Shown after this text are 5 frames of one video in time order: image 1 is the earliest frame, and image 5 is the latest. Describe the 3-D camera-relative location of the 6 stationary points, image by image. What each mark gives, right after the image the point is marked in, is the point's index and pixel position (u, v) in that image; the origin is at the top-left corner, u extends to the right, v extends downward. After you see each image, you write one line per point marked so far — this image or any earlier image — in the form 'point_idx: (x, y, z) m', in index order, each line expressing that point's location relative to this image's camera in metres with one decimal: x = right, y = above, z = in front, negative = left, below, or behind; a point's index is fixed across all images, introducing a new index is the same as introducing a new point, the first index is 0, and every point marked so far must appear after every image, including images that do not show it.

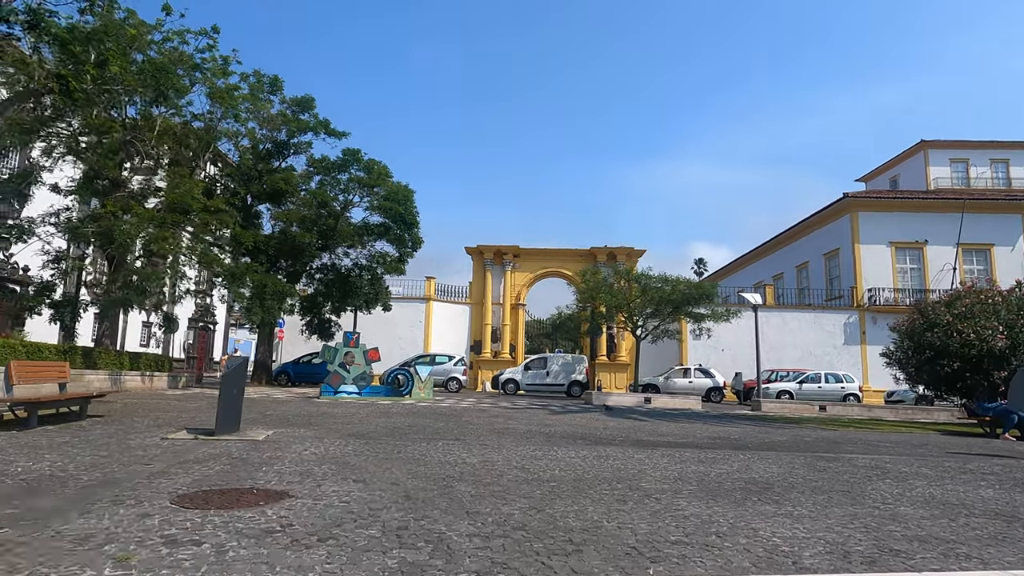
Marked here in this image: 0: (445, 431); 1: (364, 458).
0: (-1.0, -2.1, +9.0) m
1: (-1.4, -1.7, +6.1) m
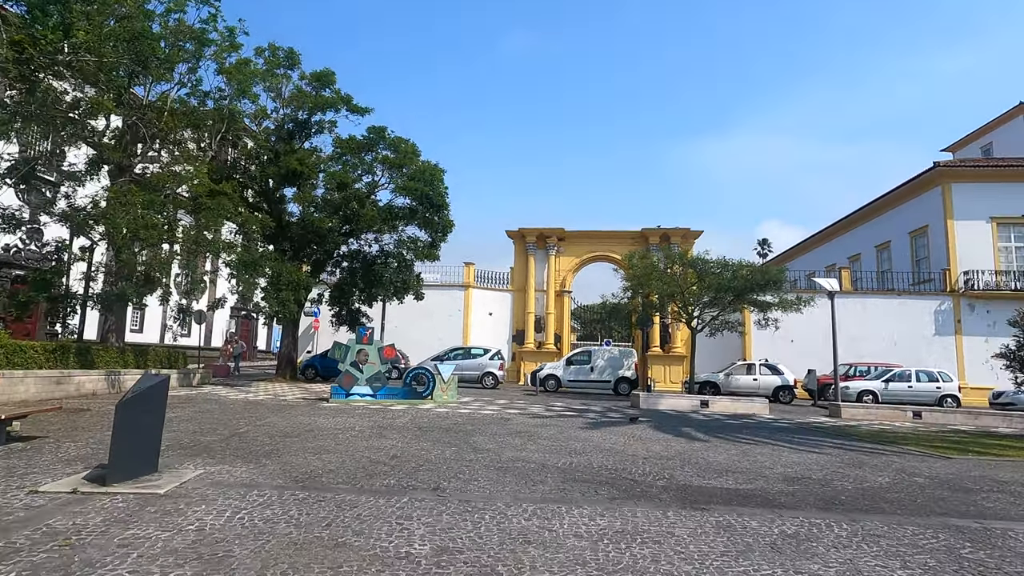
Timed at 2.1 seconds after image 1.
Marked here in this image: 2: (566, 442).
0: (-0.9, -2.1, +7.0) m
1: (-1.6, -1.7, +4.1) m
2: (+0.9, -2.5, +9.8) m
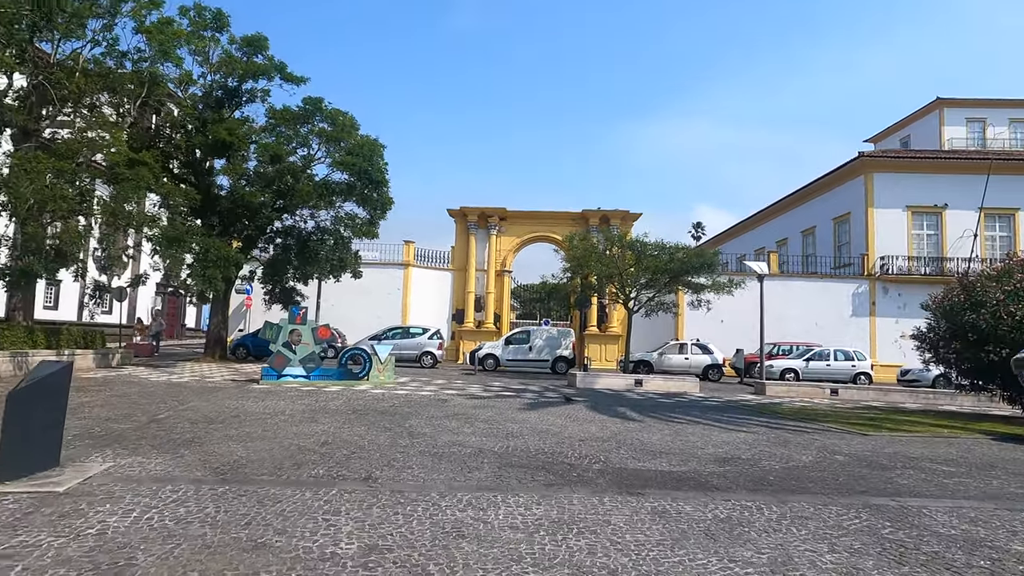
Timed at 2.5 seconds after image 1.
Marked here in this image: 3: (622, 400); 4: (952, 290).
0: (-1.7, -1.8, +6.7) m
1: (-2.1, -1.6, +3.8) m
2: (-0.1, -2.2, +9.8) m
3: (+2.7, -2.8, +15.0) m
4: (+10.8, 0.0, +15.2) m
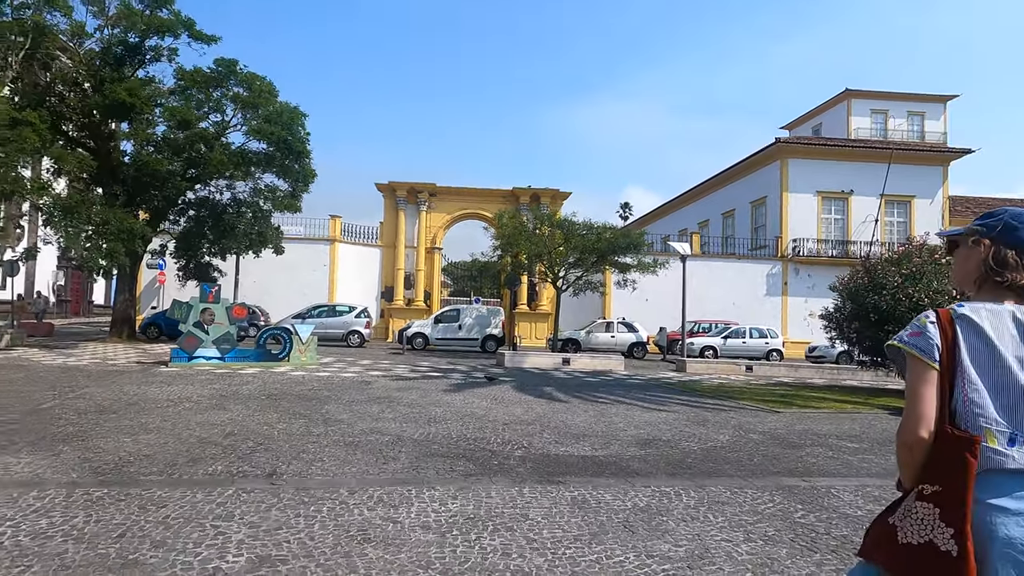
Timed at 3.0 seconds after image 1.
0: (-2.5, -1.6, +6.2) m
1: (-2.6, -1.5, +3.3) m
2: (-1.3, -1.9, +9.5) m
3: (+0.9, -2.3, +15.0) m
4: (+9.0, +0.4, +16.0) m
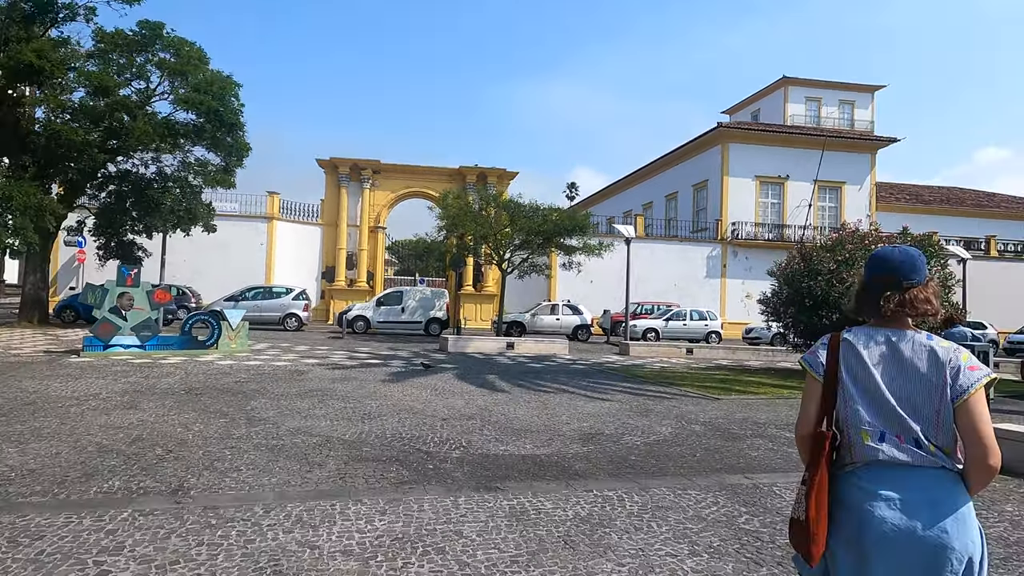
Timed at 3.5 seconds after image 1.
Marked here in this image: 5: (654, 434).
0: (-3.1, -1.6, +5.7) m
1: (-2.9, -1.5, +2.7) m
2: (-2.2, -1.7, +9.0) m
3: (-0.5, -1.9, +14.7) m
4: (+7.5, +0.8, +16.3) m
5: (+1.8, -1.9, +7.7) m
